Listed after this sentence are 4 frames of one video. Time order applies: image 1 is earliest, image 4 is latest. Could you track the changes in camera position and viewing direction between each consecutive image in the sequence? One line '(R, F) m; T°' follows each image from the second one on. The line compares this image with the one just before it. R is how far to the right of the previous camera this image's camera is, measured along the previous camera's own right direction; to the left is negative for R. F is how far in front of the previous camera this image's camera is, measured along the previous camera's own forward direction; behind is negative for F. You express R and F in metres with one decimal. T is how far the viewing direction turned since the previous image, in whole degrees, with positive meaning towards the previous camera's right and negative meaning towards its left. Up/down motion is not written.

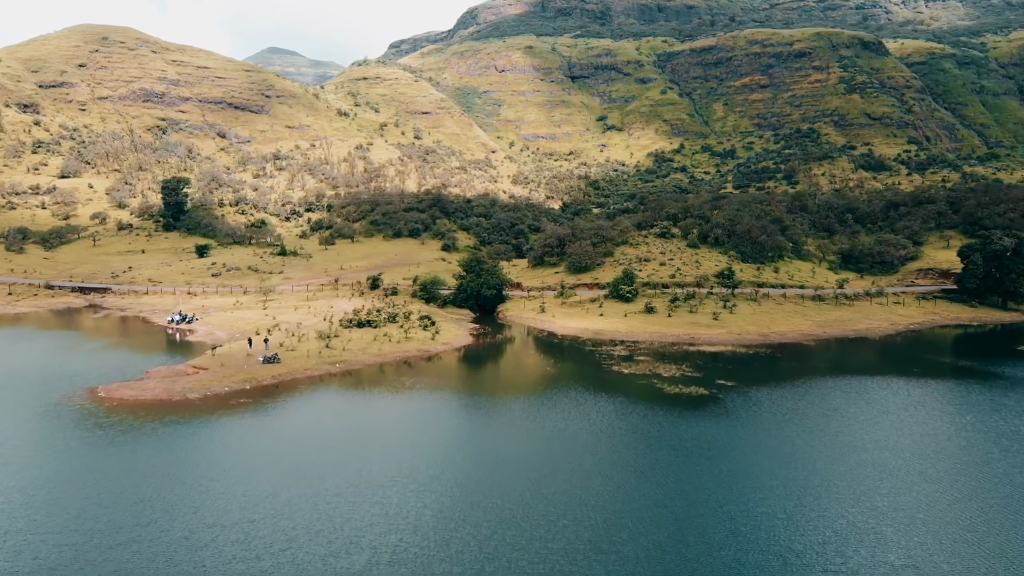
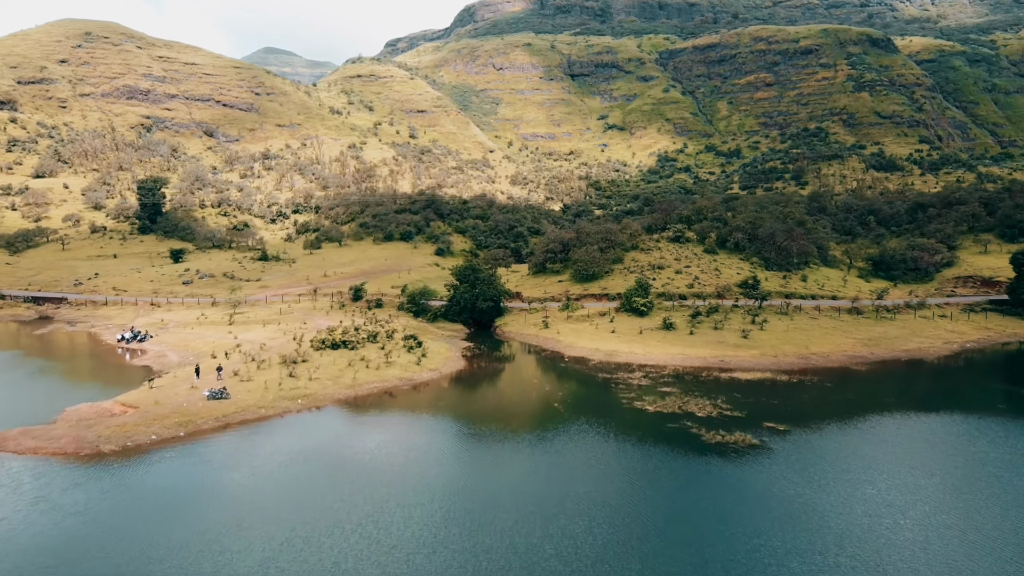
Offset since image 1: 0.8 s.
(-0.1, +7.5) m; 0°
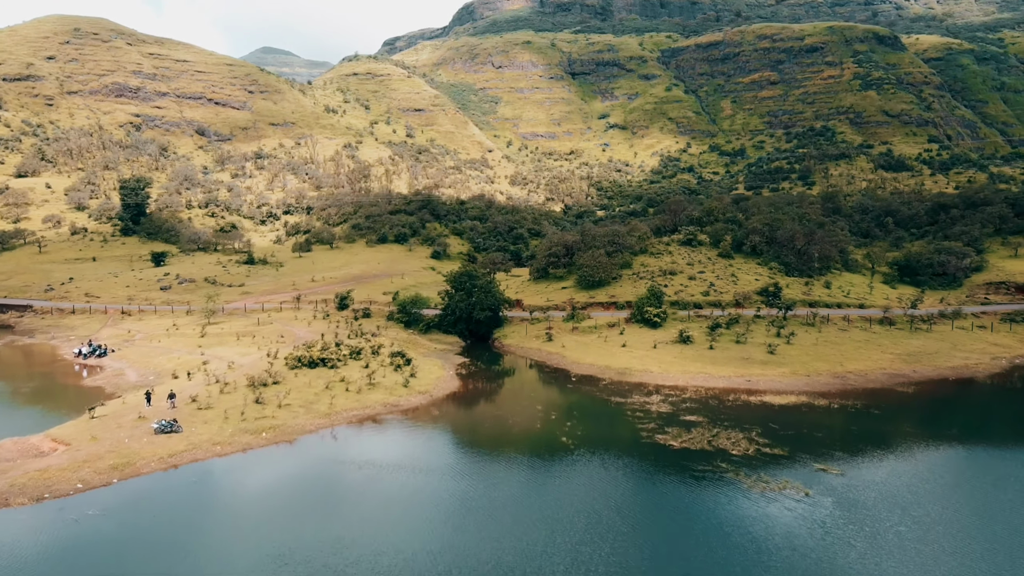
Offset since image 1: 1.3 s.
(-0.1, +5.1) m; 0°
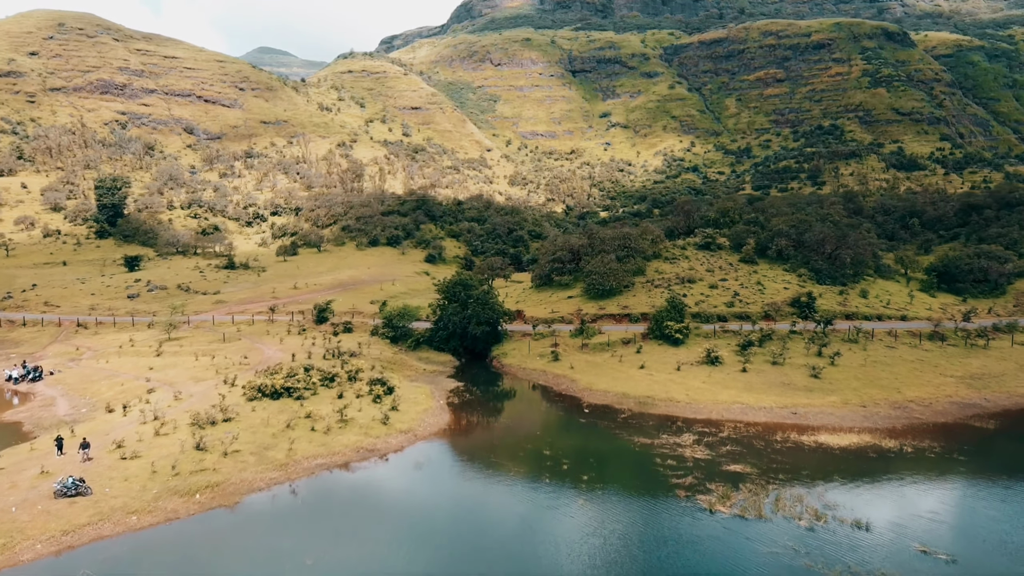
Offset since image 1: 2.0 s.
(-0.1, +6.5) m; 0°
